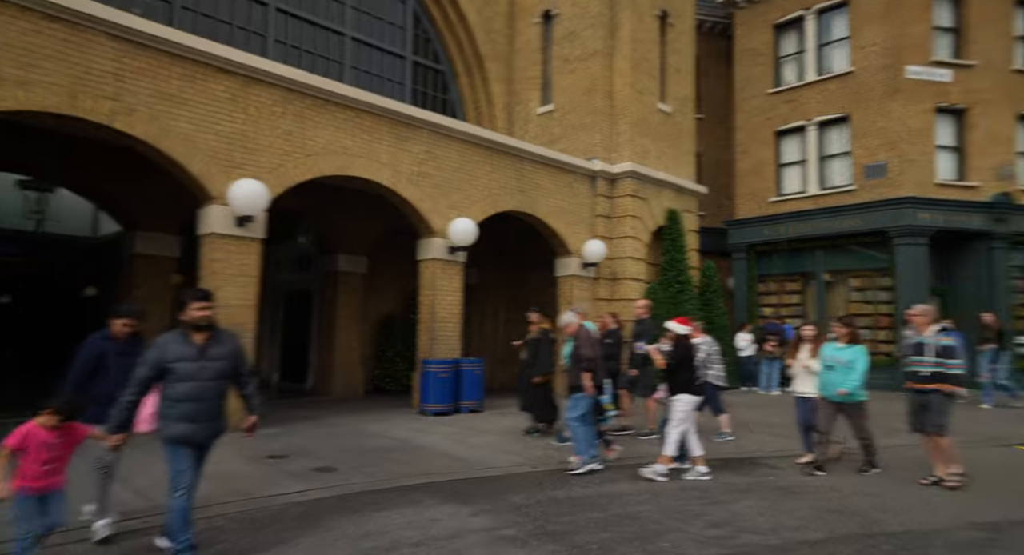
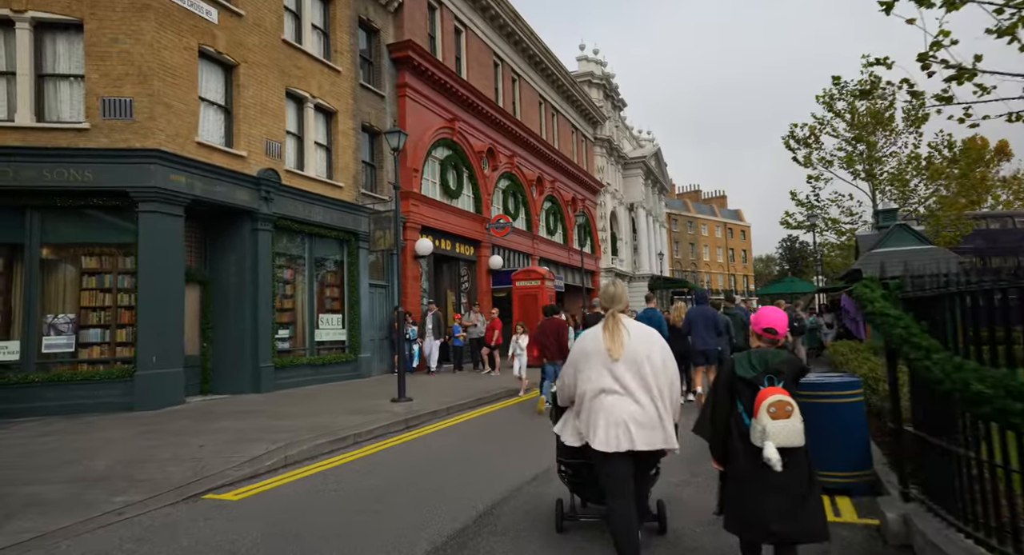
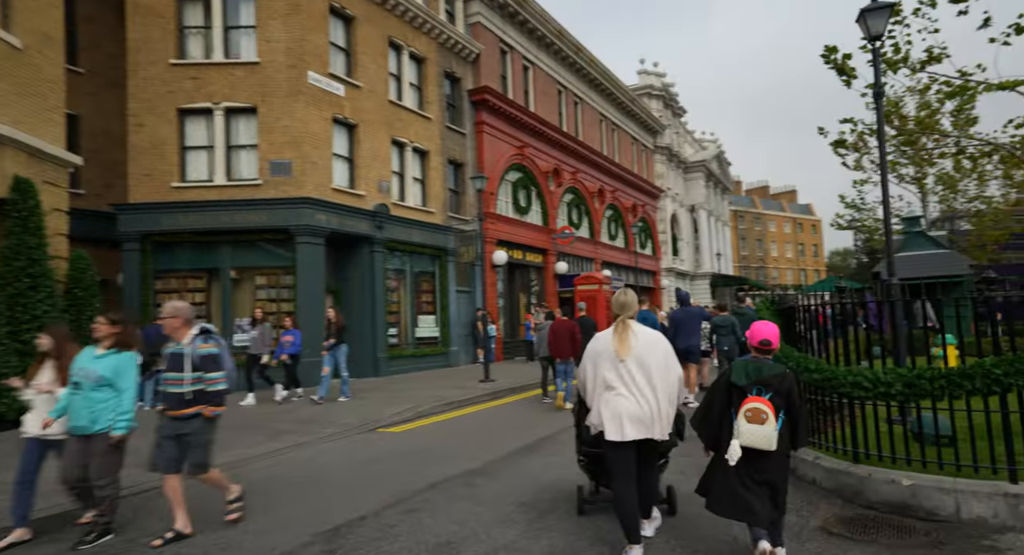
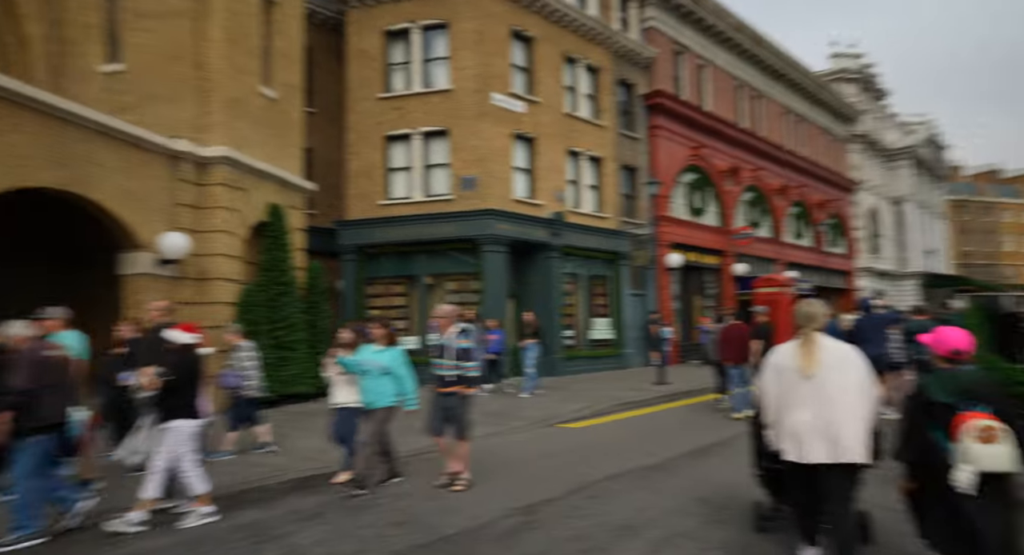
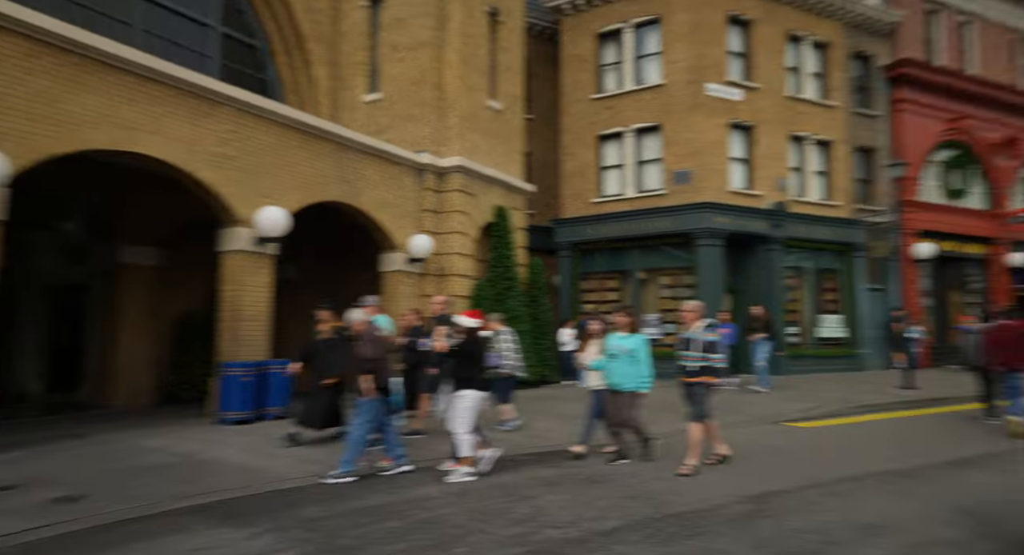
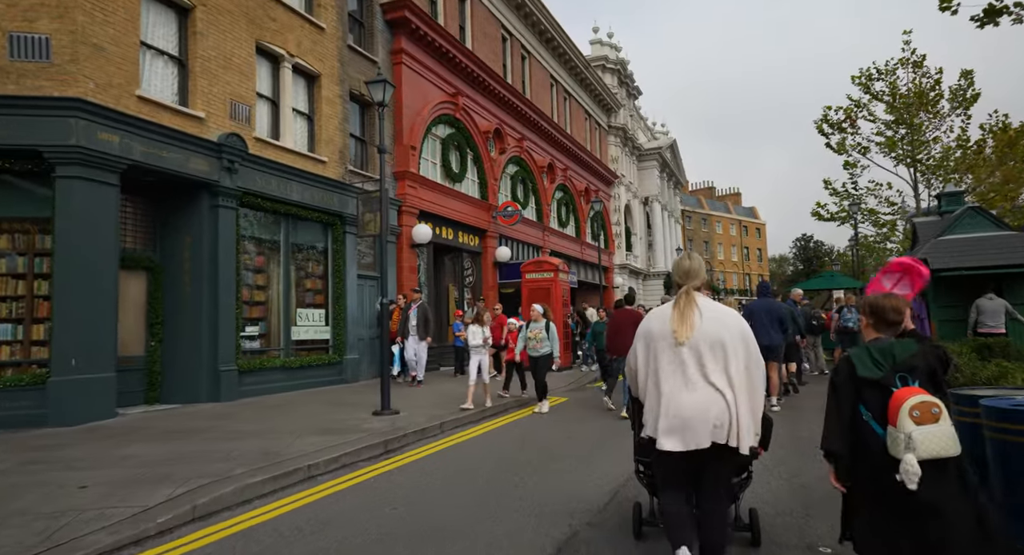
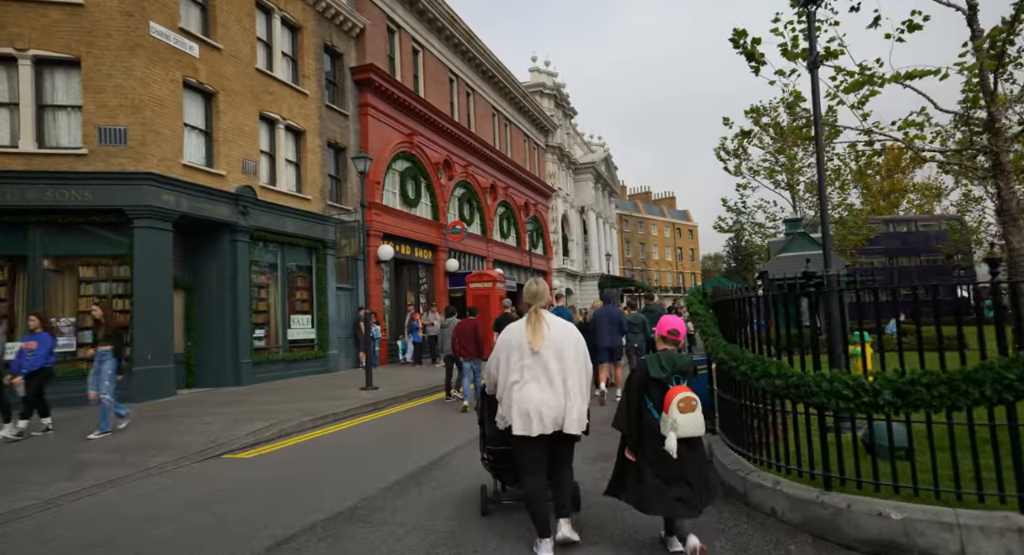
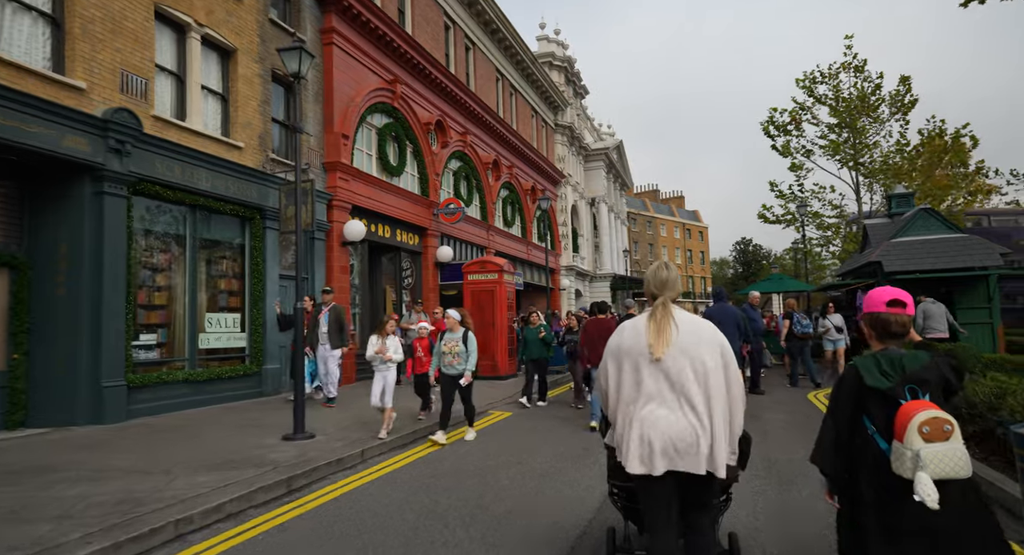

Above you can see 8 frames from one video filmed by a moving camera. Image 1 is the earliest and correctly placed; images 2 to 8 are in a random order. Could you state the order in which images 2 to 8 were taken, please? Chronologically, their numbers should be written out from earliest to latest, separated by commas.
5, 4, 3, 7, 2, 6, 8
